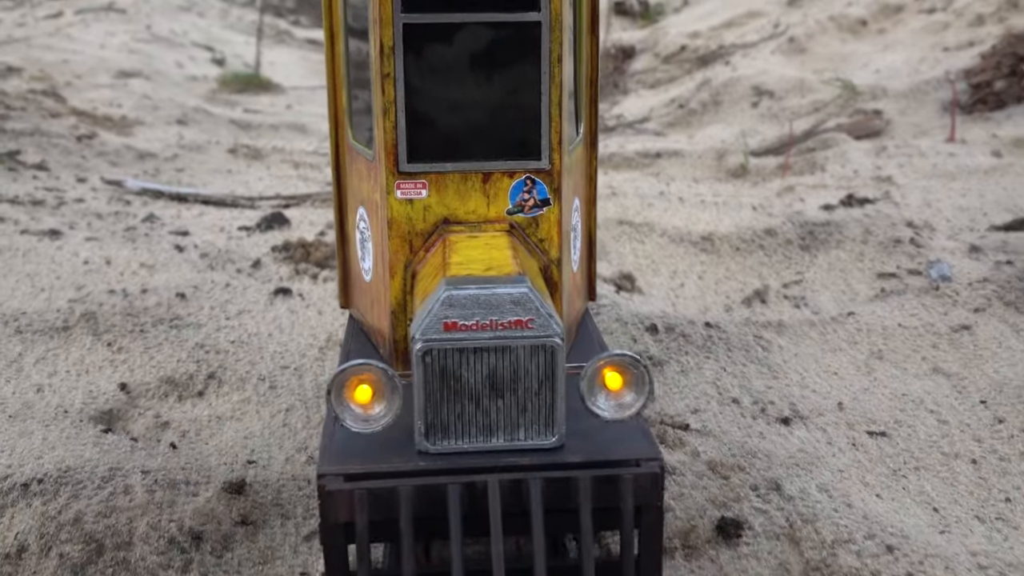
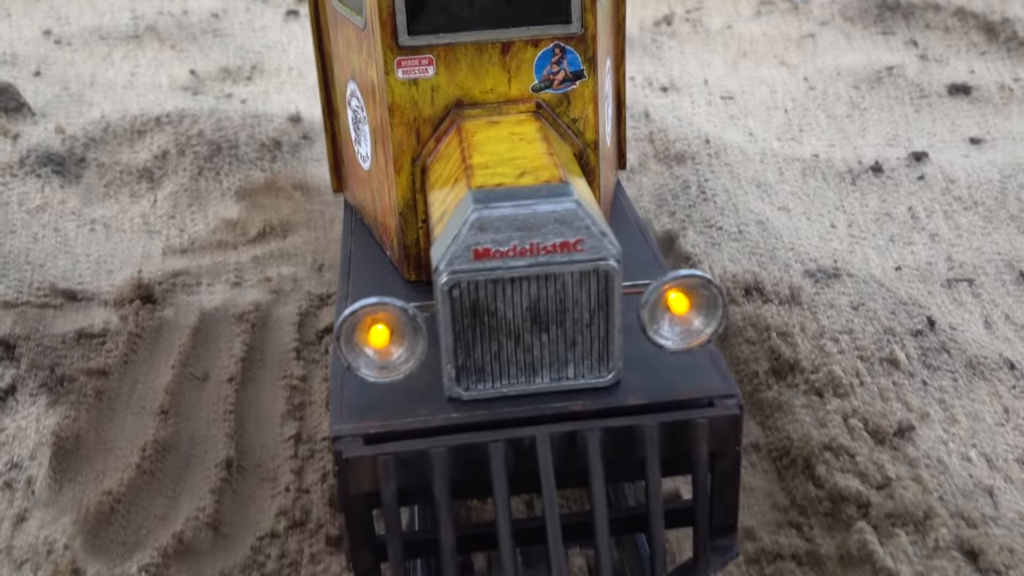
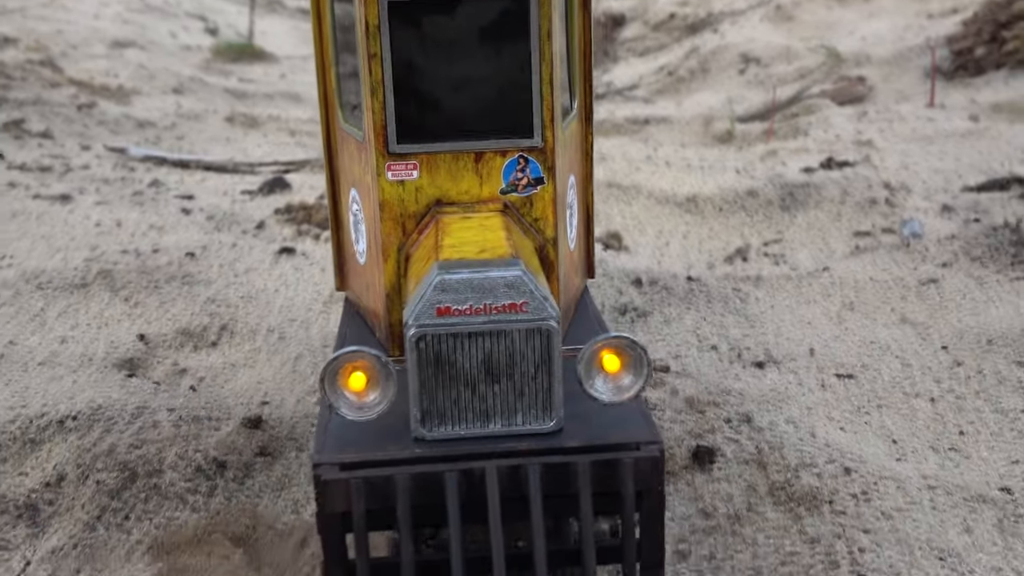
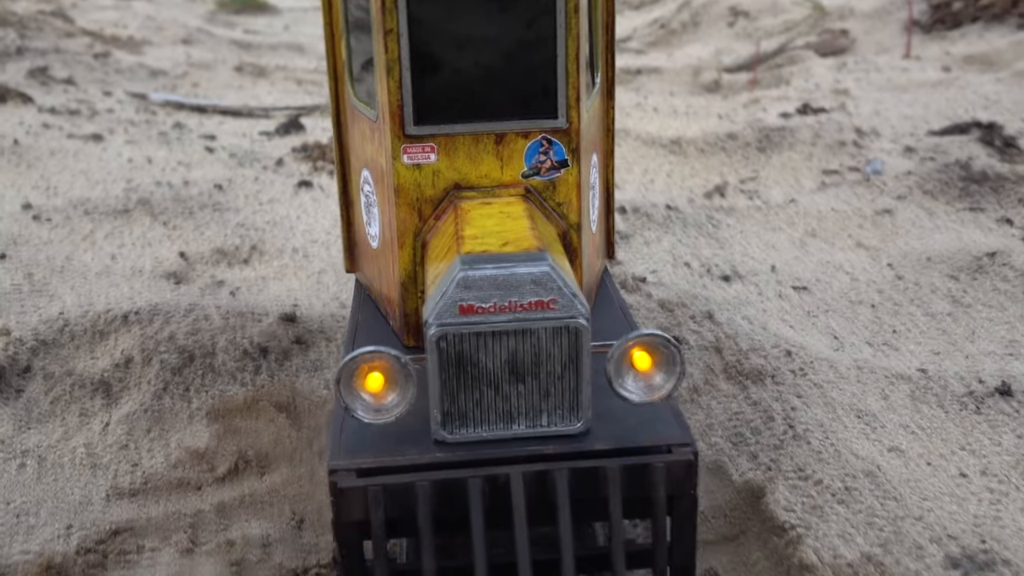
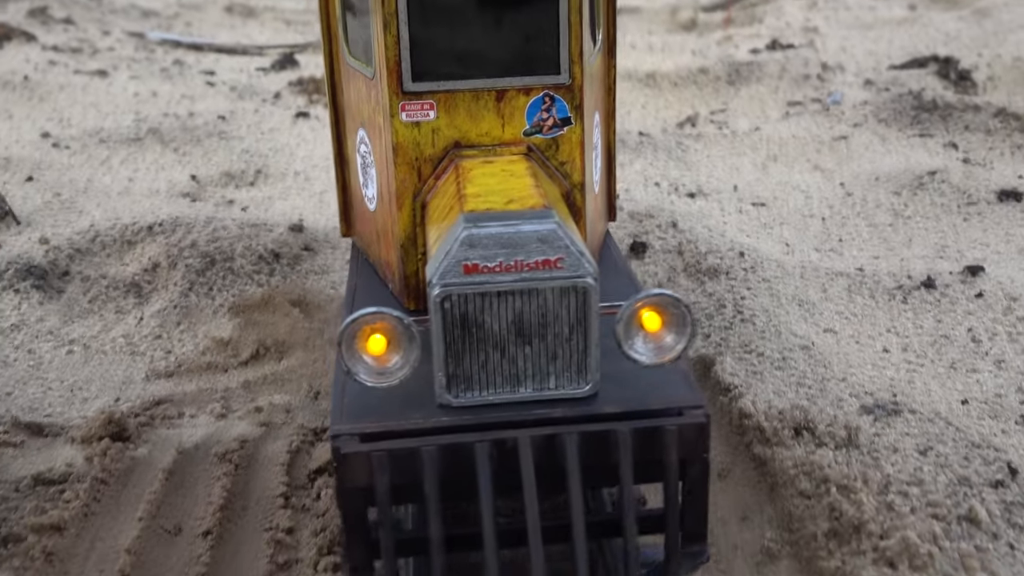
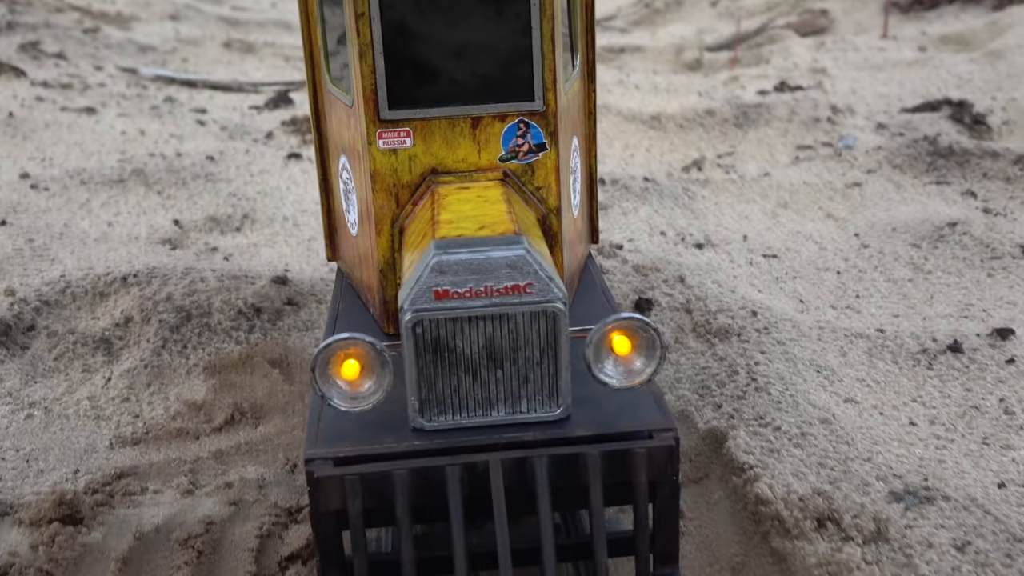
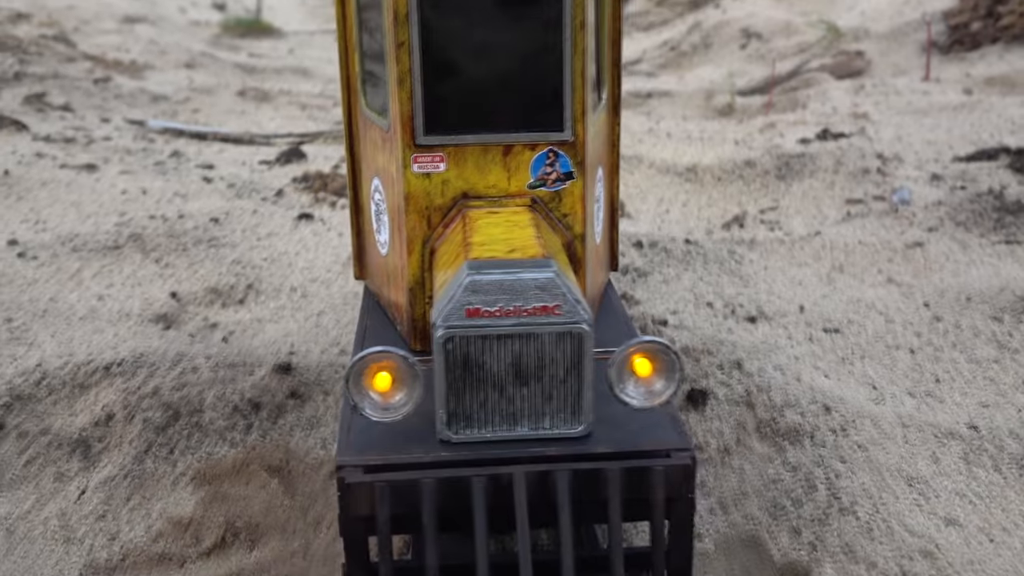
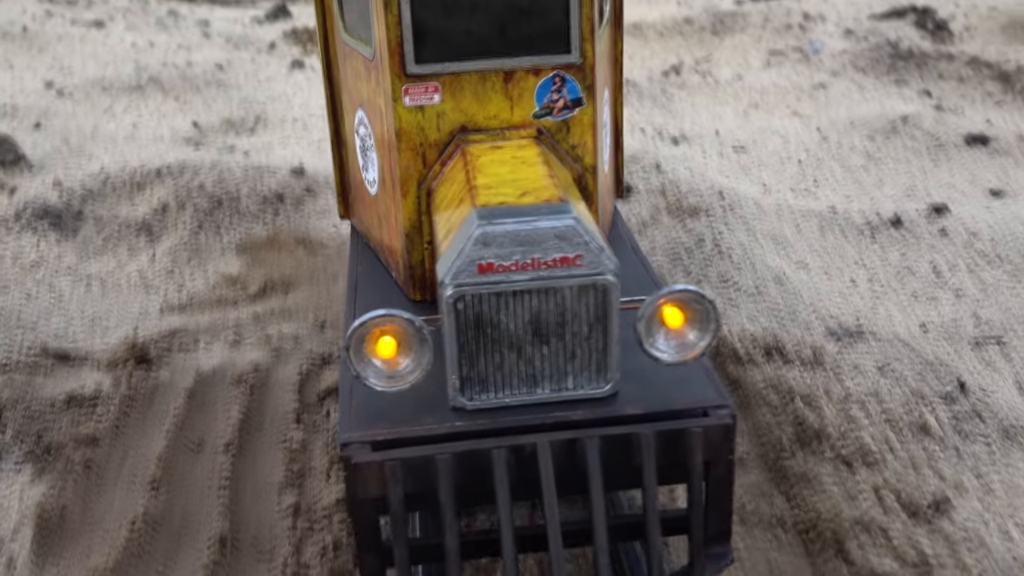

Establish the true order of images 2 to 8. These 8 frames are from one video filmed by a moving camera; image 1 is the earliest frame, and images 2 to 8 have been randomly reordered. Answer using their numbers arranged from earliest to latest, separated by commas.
3, 7, 4, 6, 5, 8, 2
